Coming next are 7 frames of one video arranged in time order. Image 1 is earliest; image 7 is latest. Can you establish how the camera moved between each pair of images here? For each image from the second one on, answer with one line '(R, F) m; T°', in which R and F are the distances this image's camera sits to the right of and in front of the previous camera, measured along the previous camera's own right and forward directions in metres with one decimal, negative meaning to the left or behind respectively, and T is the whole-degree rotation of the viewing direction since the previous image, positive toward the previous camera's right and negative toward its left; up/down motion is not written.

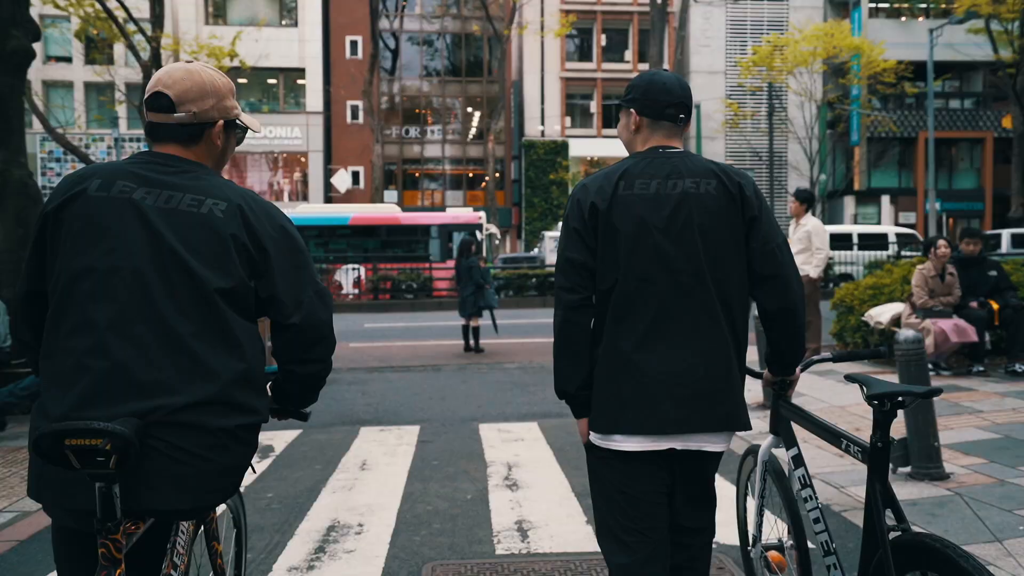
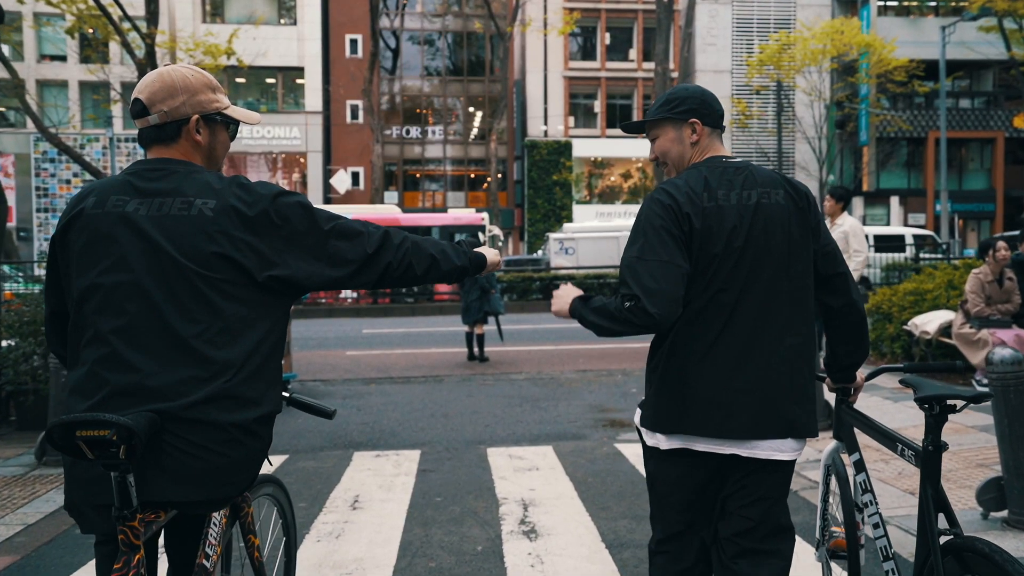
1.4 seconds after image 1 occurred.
(-0.1, +0.8) m; 0°
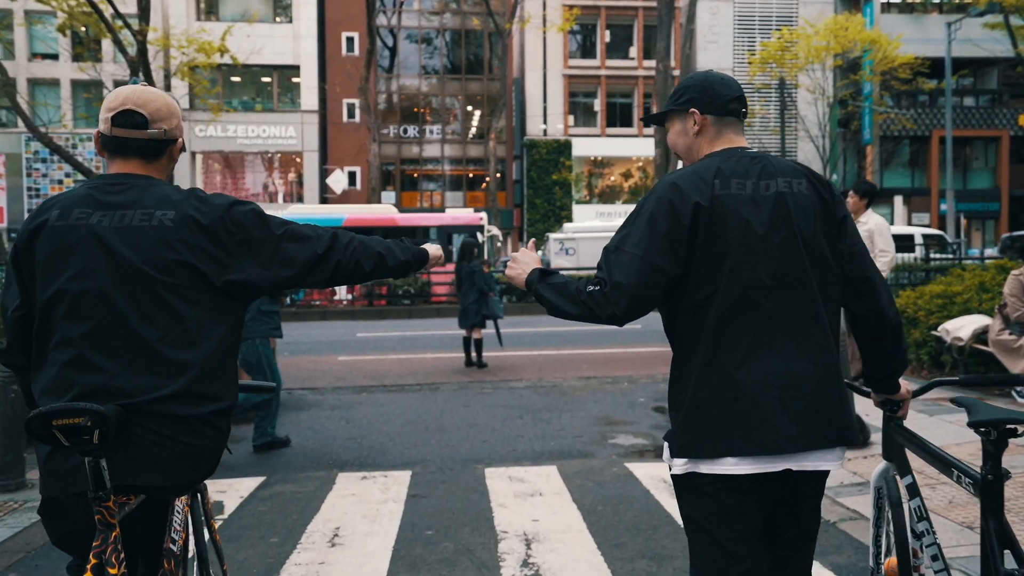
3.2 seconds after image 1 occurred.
(0.0, +0.6) m; 0°
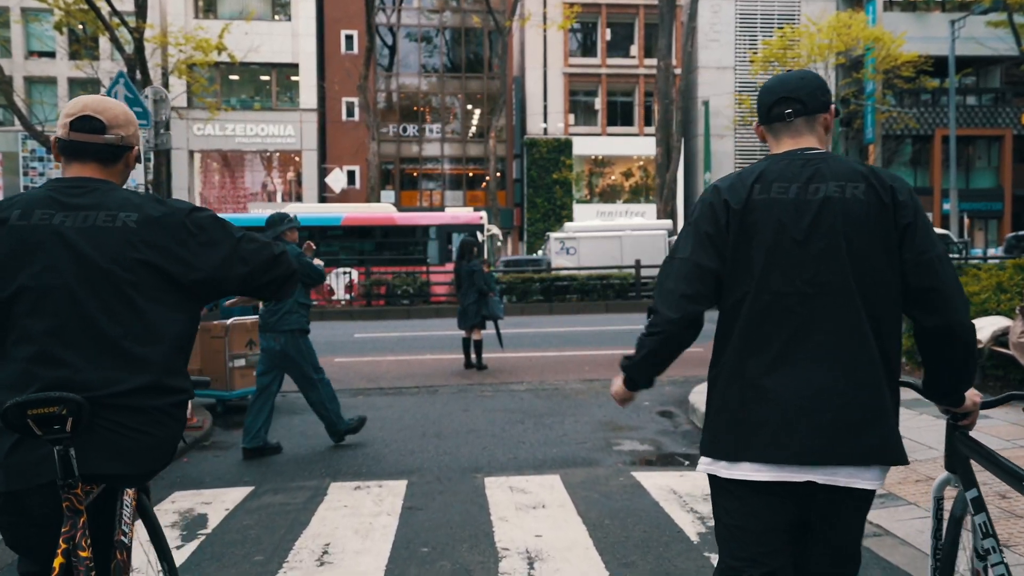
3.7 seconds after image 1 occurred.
(0.0, +0.3) m; 0°
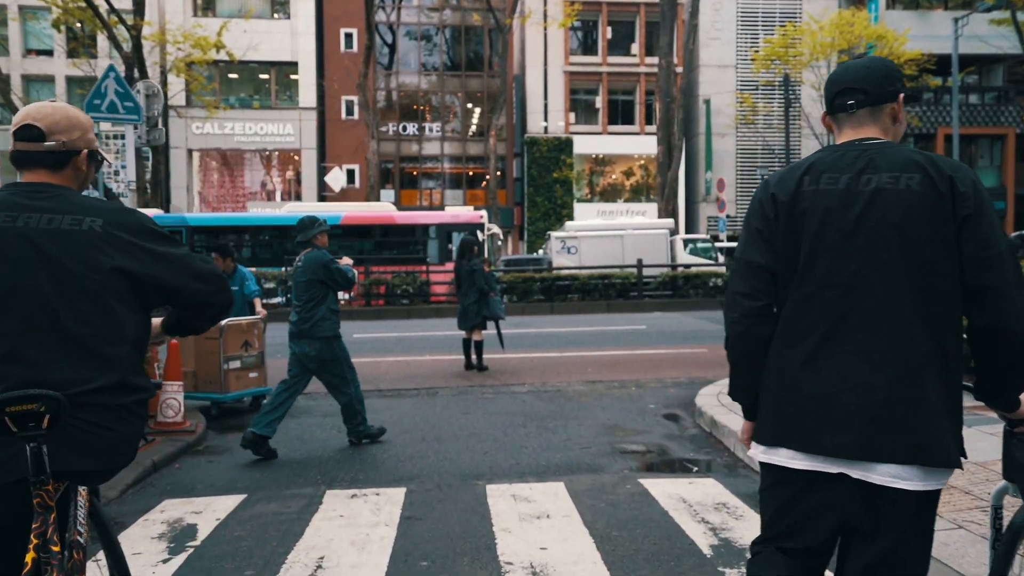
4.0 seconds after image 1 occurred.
(0.0, +0.2) m; 0°
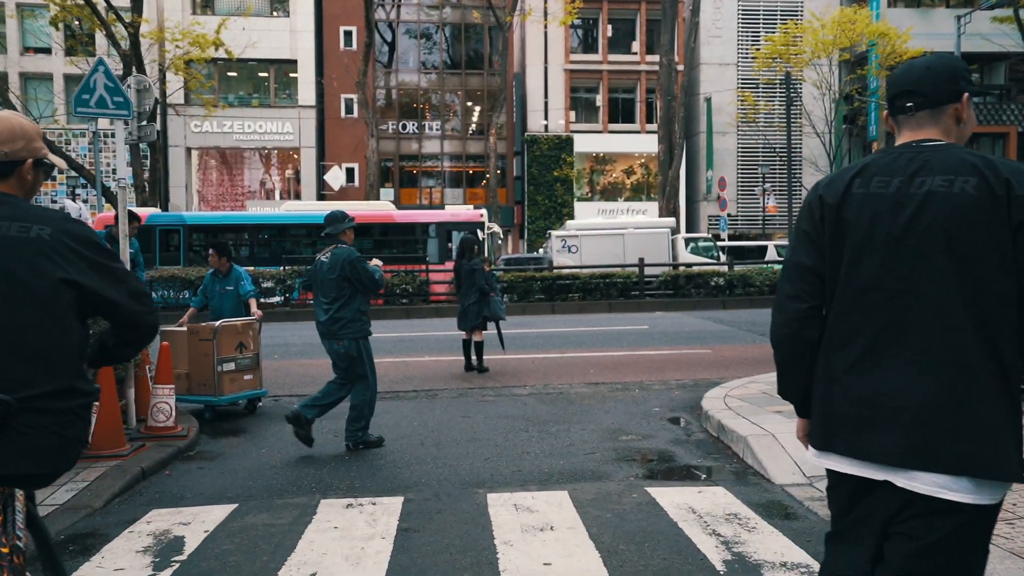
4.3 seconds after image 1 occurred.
(0.0, +0.2) m; 0°
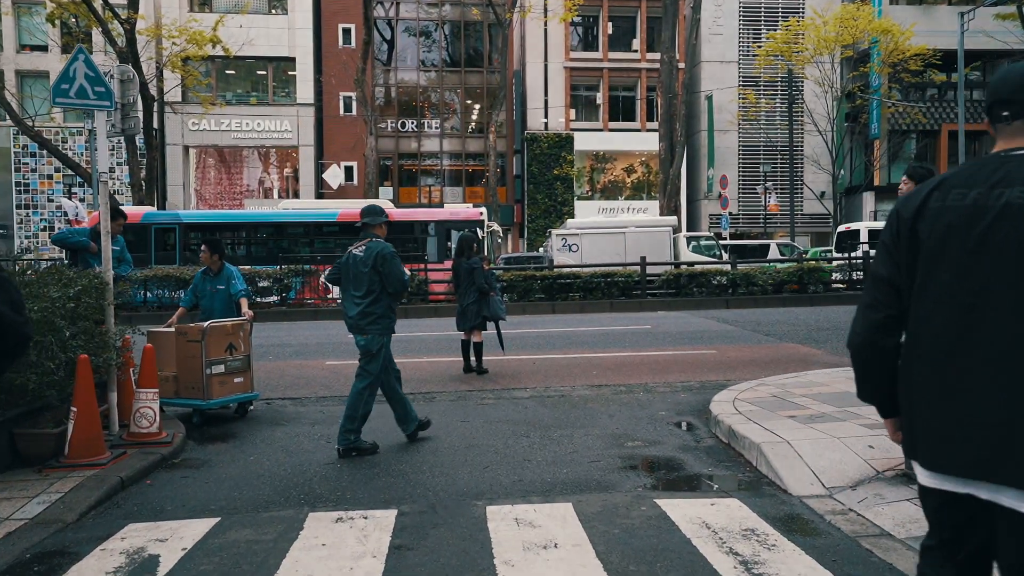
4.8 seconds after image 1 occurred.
(0.0, +0.3) m; 0°
